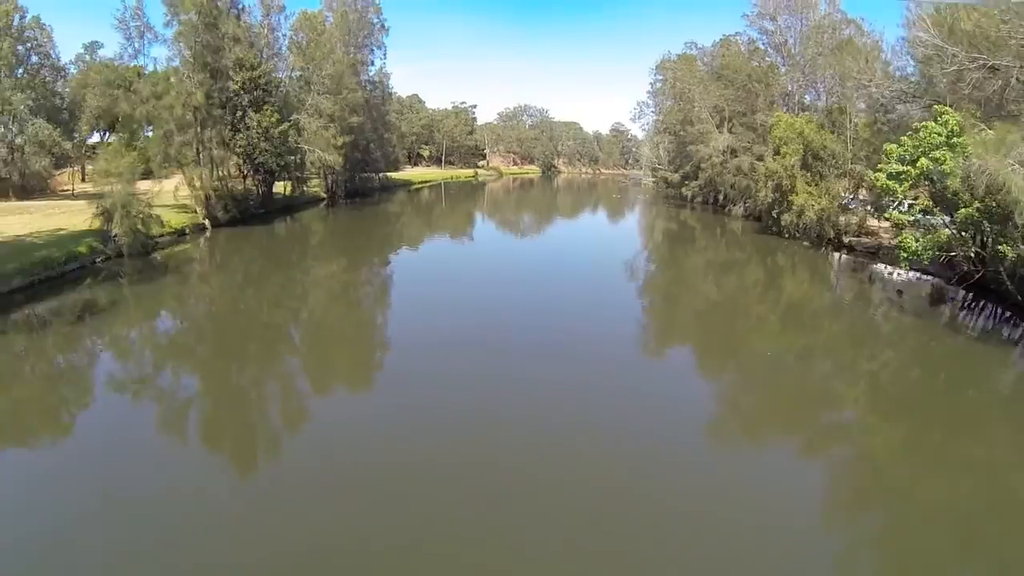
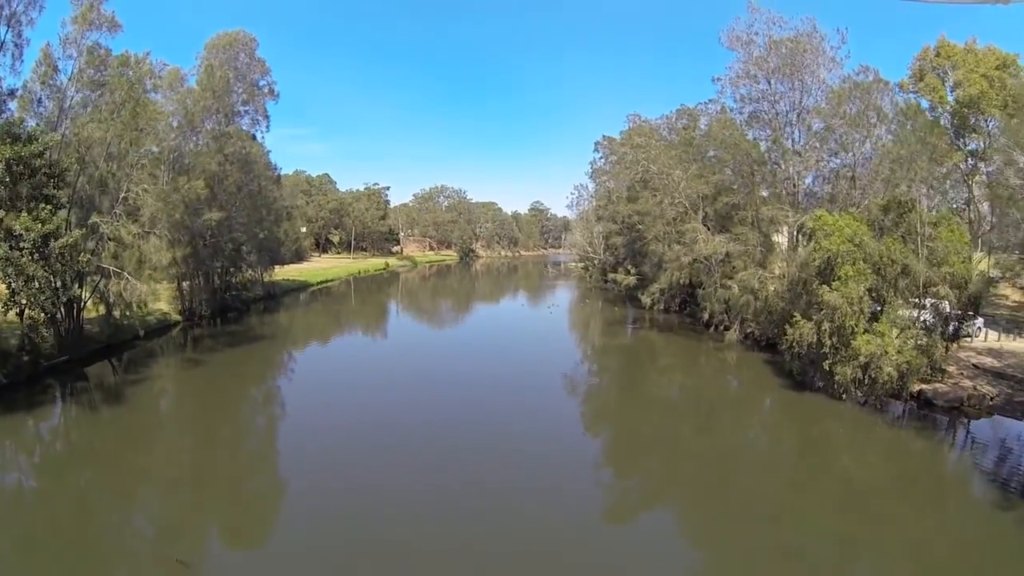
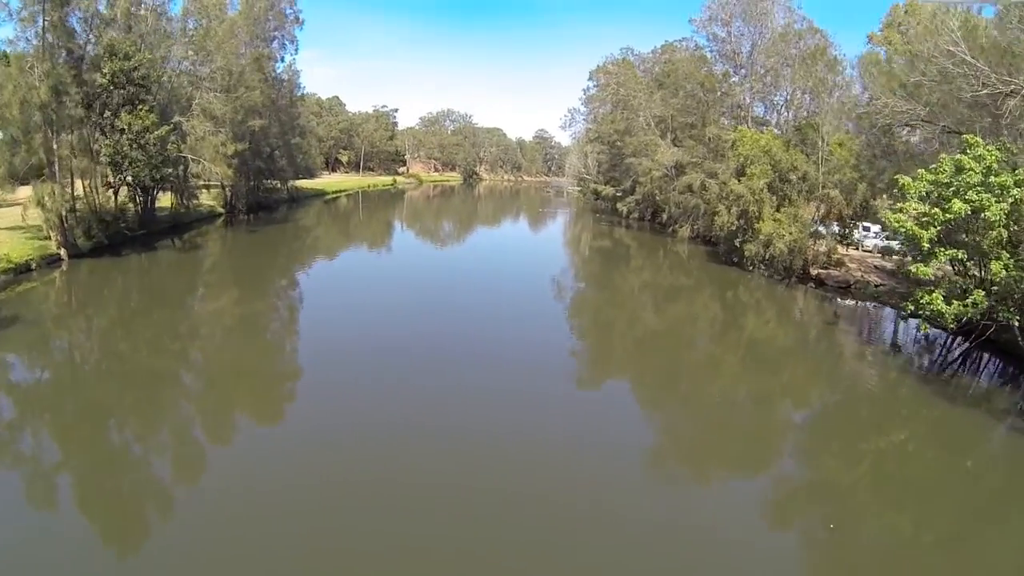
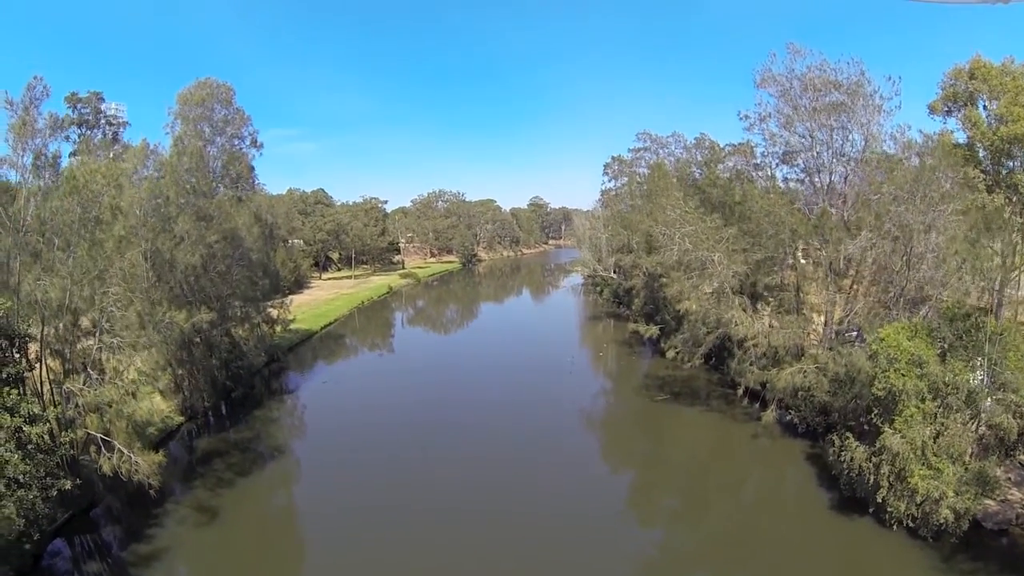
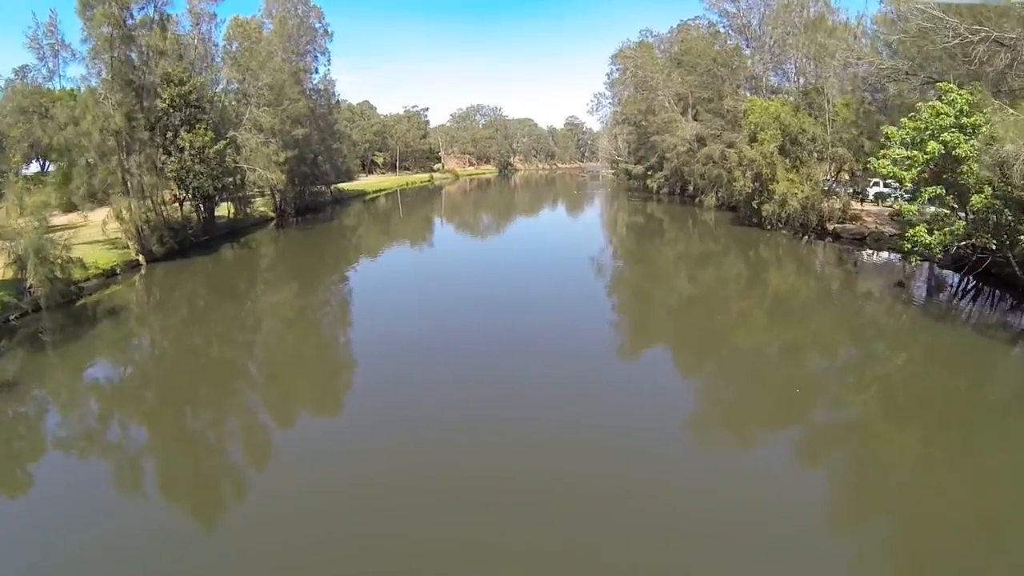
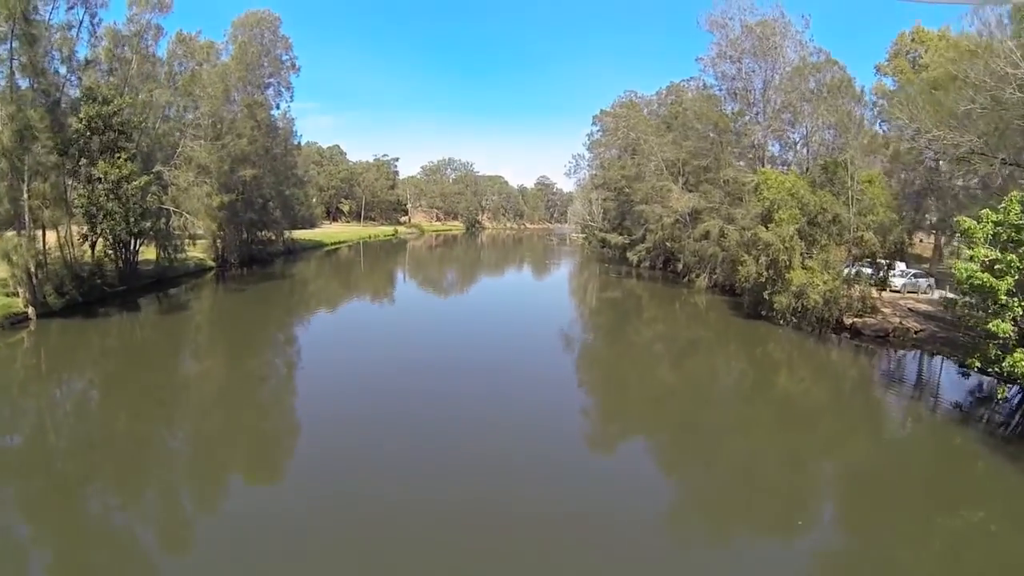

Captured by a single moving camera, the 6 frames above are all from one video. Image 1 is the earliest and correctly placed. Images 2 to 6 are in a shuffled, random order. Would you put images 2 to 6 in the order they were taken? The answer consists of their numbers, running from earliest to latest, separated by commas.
5, 3, 6, 2, 4
